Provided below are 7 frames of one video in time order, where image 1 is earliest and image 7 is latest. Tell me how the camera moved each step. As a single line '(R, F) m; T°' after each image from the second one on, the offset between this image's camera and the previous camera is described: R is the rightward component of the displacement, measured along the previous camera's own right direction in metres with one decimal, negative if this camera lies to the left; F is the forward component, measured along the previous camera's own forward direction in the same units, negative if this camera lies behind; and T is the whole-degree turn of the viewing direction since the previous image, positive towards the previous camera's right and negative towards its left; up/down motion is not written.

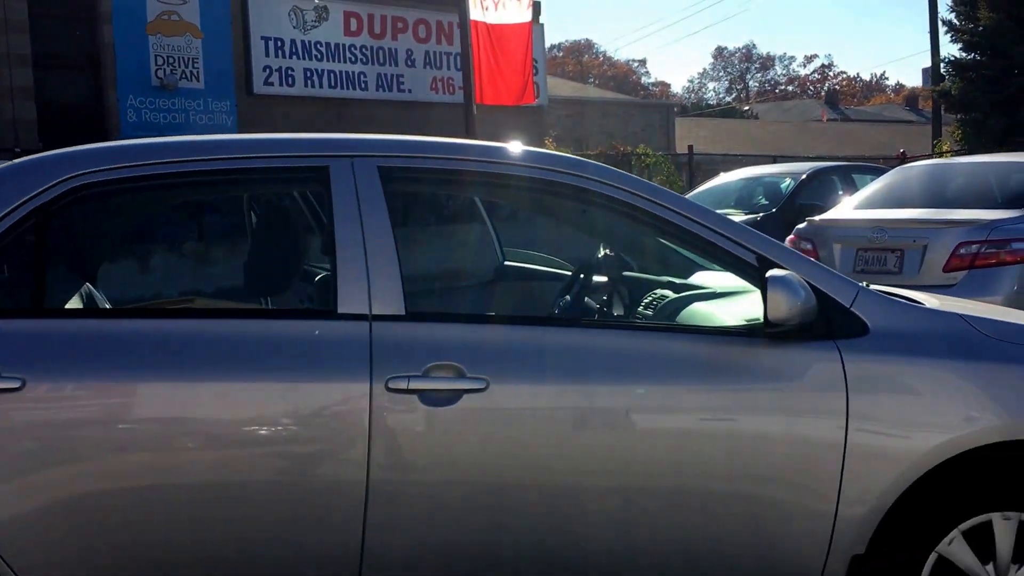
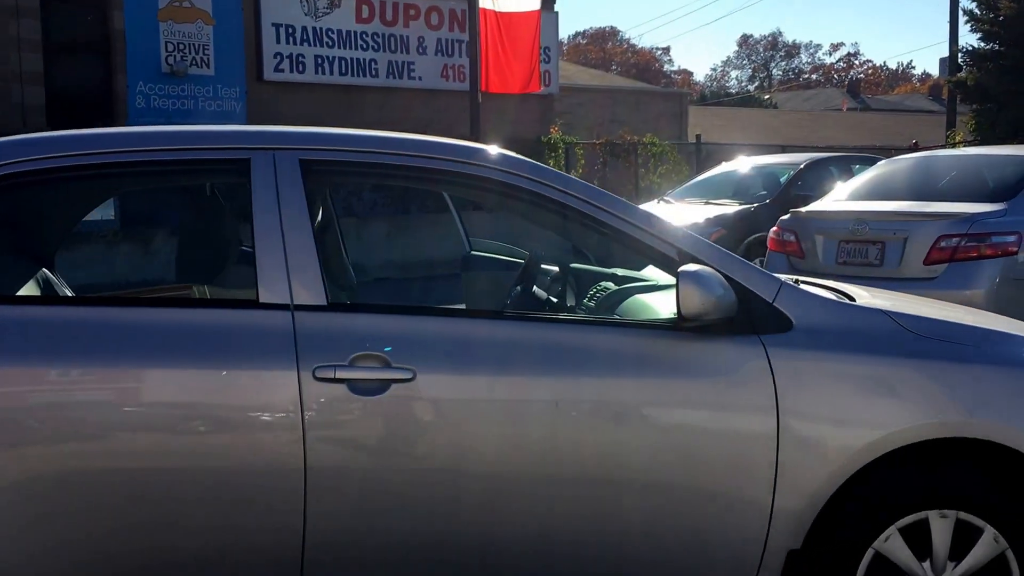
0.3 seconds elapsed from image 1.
(+0.3, 0.0) m; -2°
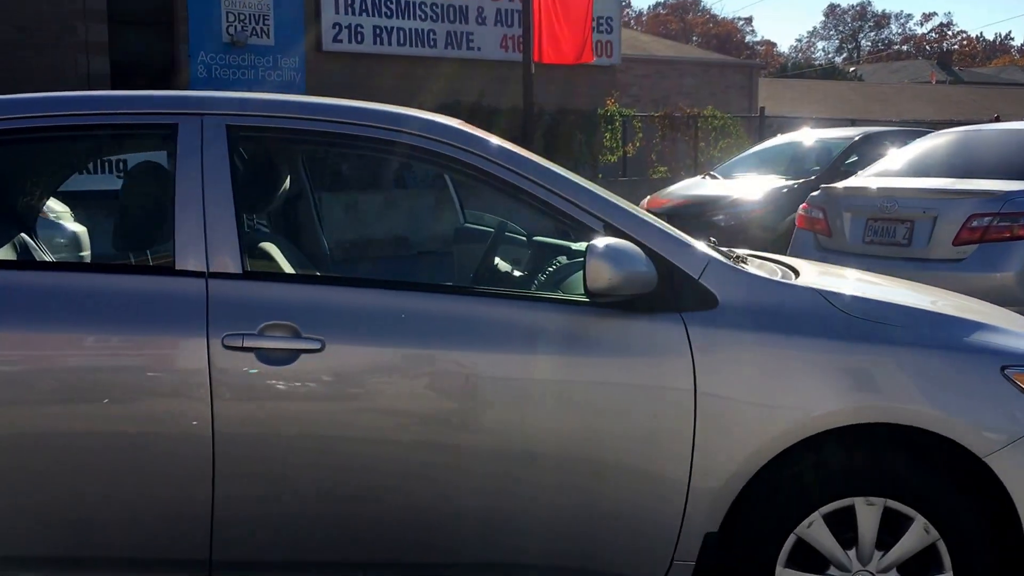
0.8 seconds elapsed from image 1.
(+0.4, 0.0) m; -5°
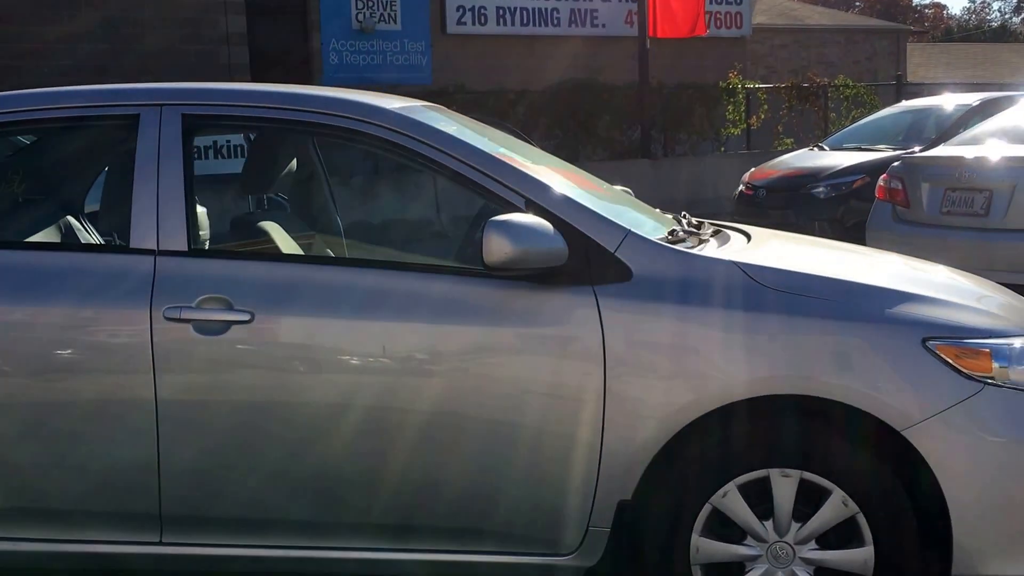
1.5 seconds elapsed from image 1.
(+0.7, -0.1) m; -9°
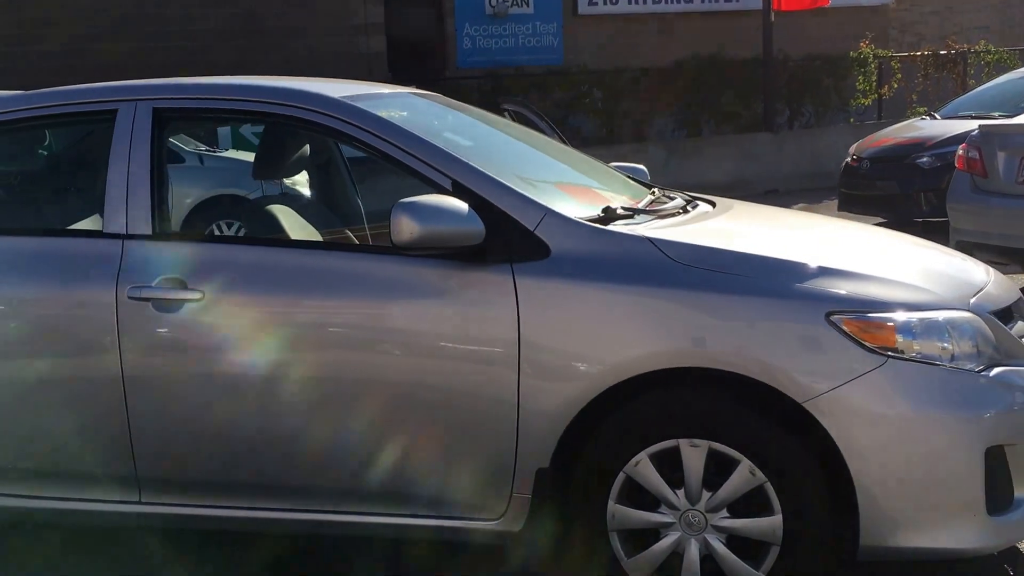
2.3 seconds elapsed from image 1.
(+0.7, -0.1) m; -9°
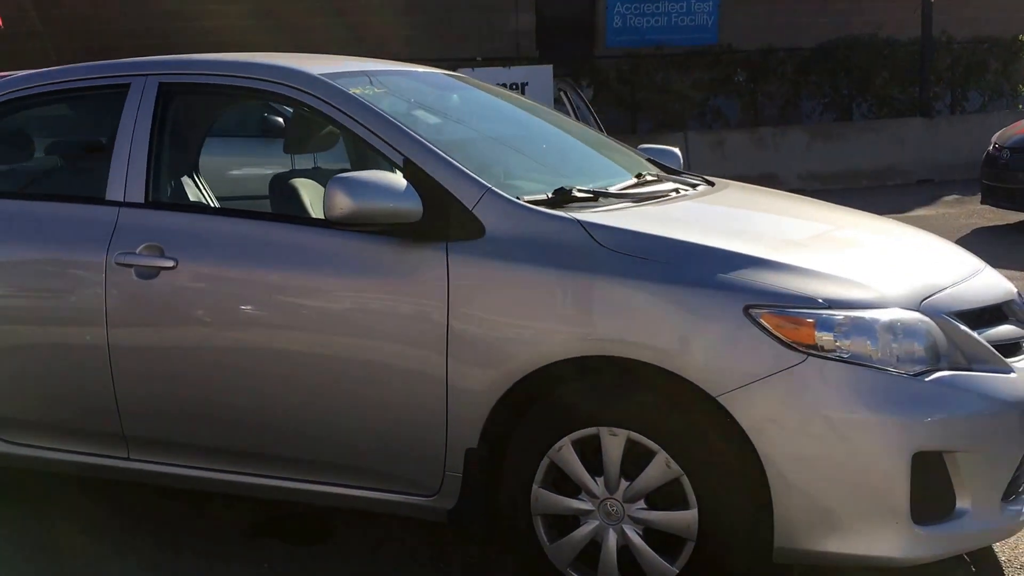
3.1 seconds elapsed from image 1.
(+0.7, +0.1) m; -10°
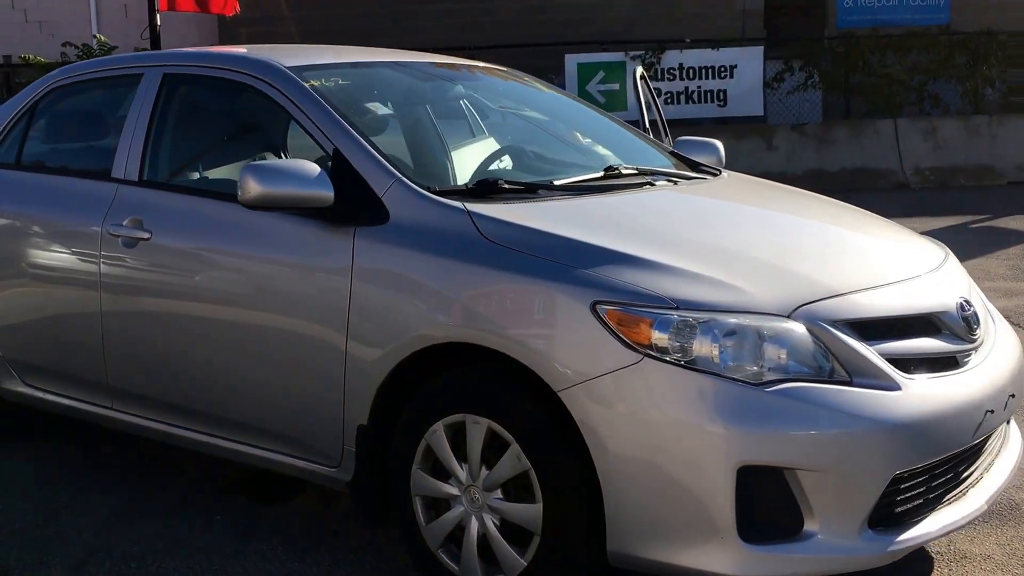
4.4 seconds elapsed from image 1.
(+1.0, +0.1) m; -14°
